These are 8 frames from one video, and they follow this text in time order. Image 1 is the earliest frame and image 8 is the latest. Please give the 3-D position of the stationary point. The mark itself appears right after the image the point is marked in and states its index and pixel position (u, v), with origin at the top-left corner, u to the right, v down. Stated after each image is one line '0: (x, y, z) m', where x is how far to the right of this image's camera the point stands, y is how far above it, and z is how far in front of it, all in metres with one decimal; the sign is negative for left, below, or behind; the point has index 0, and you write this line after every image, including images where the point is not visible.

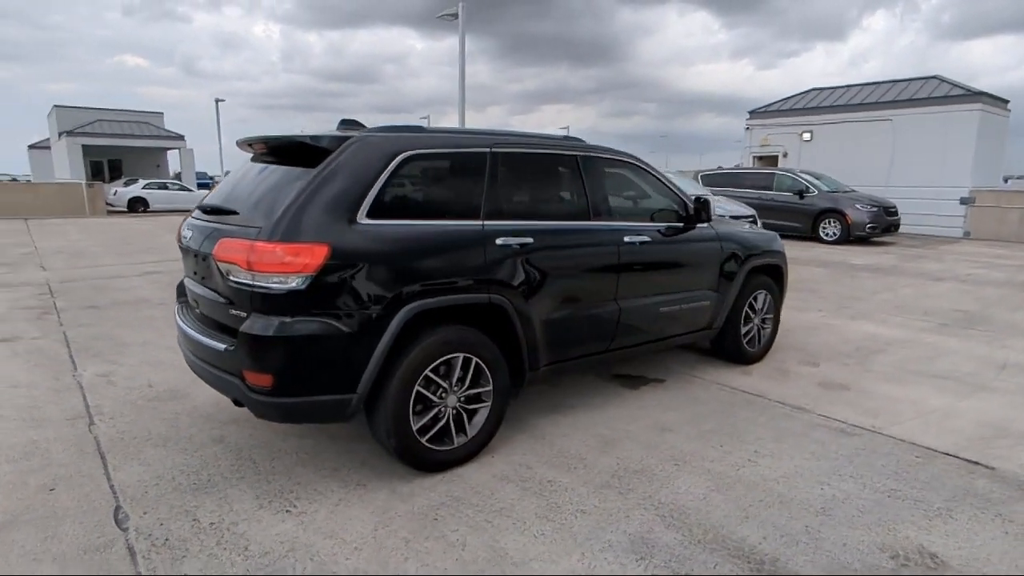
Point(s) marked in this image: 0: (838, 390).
0: (+2.5, -0.8, +4.7) m
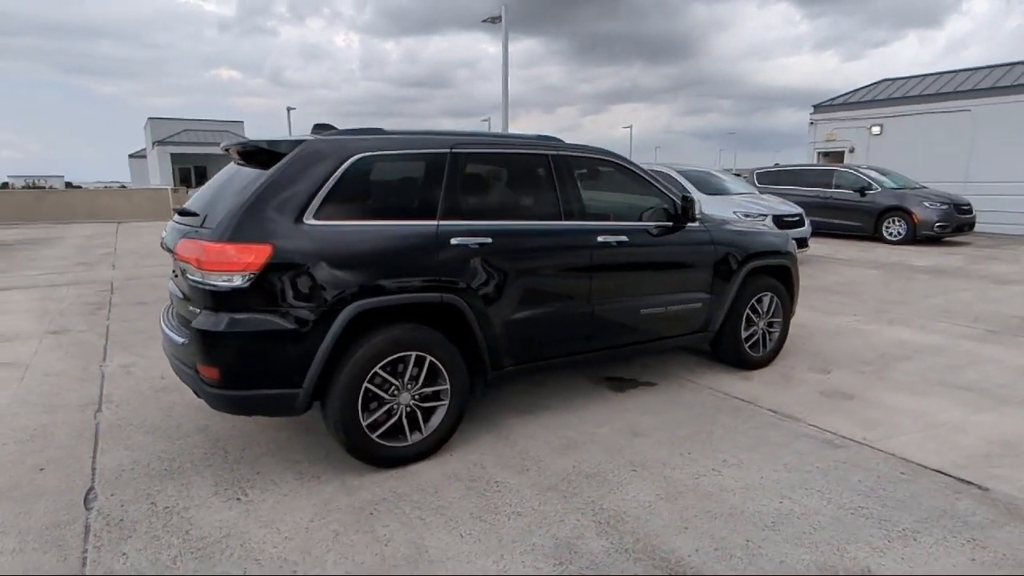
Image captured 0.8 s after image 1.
0: (+2.4, -0.8, +4.4) m
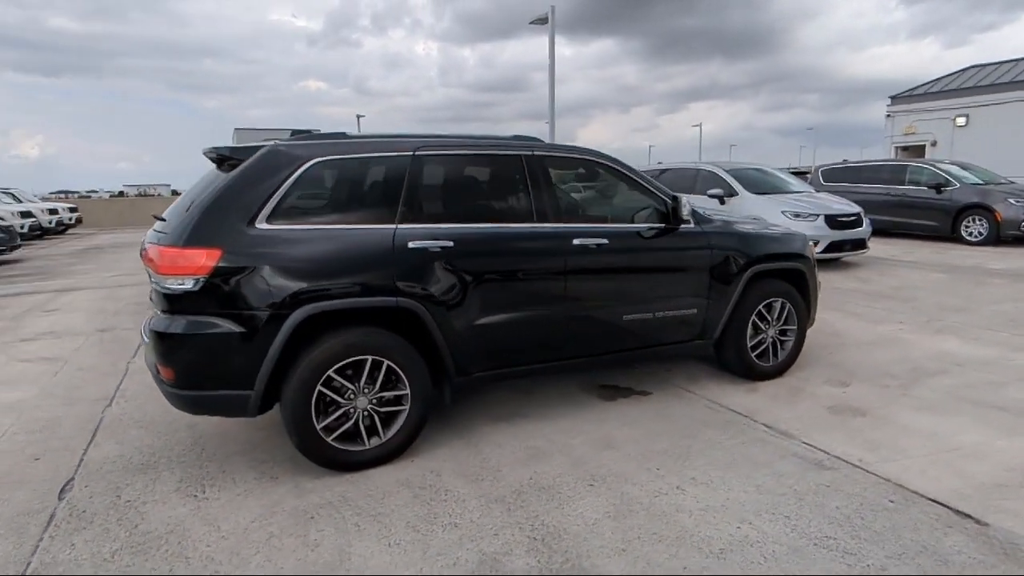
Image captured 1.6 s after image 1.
0: (+2.2, -0.9, +4.0) m
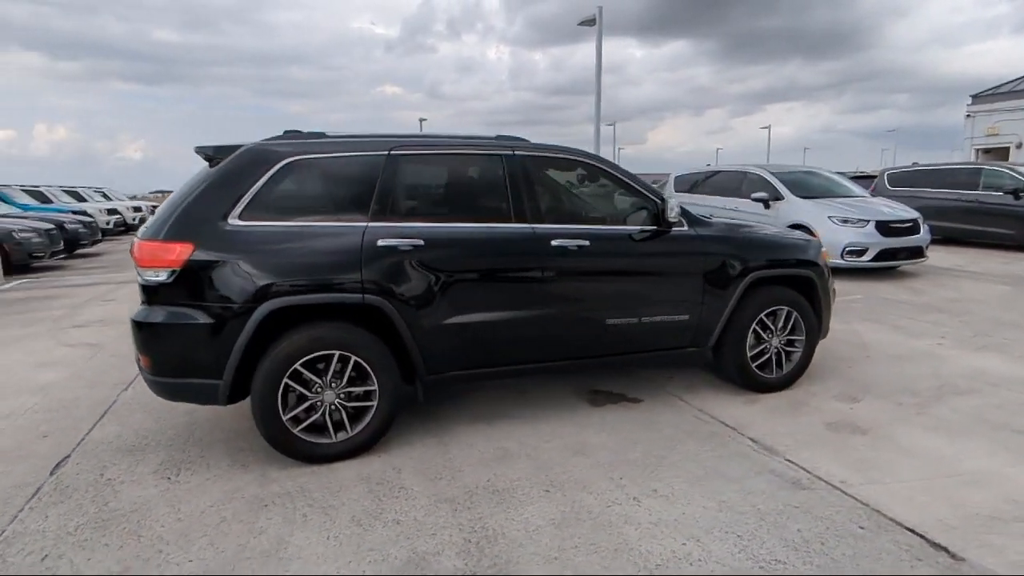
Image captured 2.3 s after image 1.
0: (+2.1, -0.9, +3.8) m
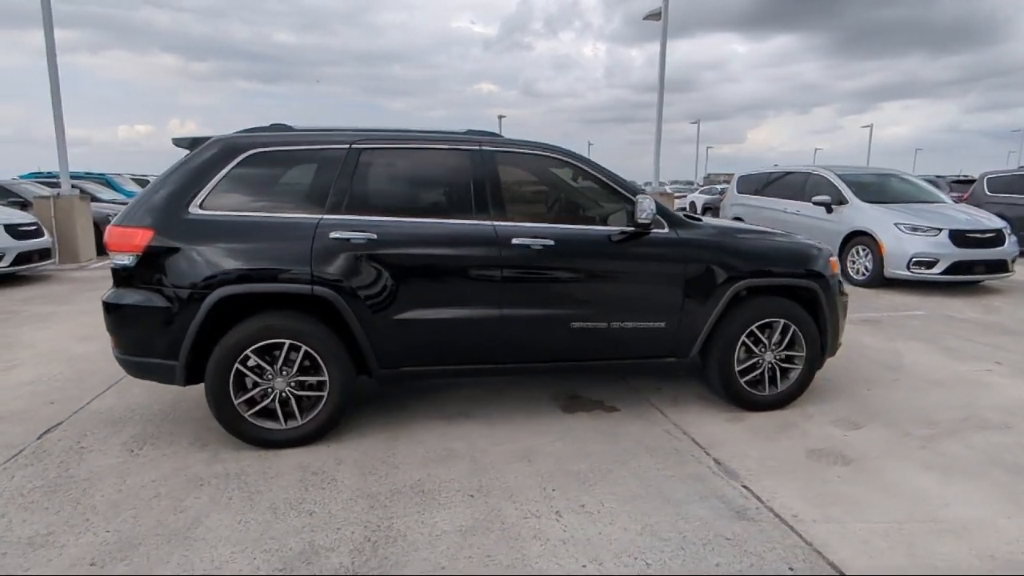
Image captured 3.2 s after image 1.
0: (+1.8, -1.0, +3.4) m
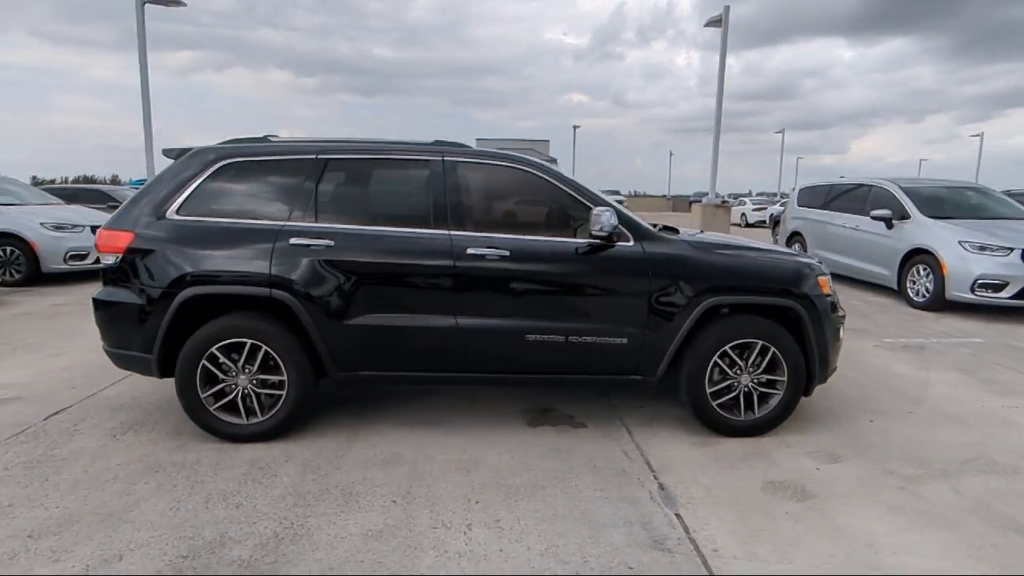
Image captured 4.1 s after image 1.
0: (+1.4, -1.1, +3.1) m
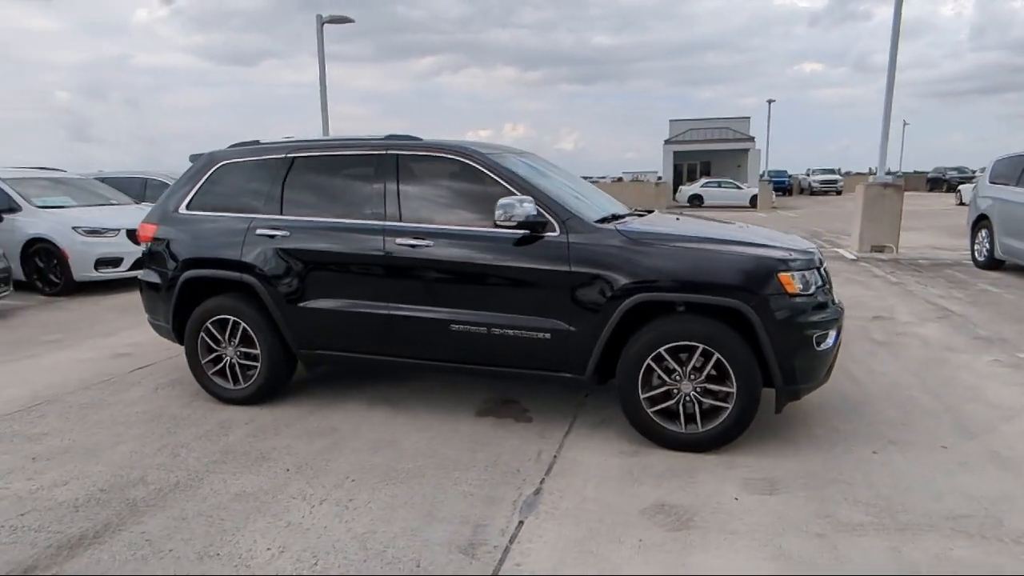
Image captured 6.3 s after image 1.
0: (+0.6, -1.1, +2.8) m
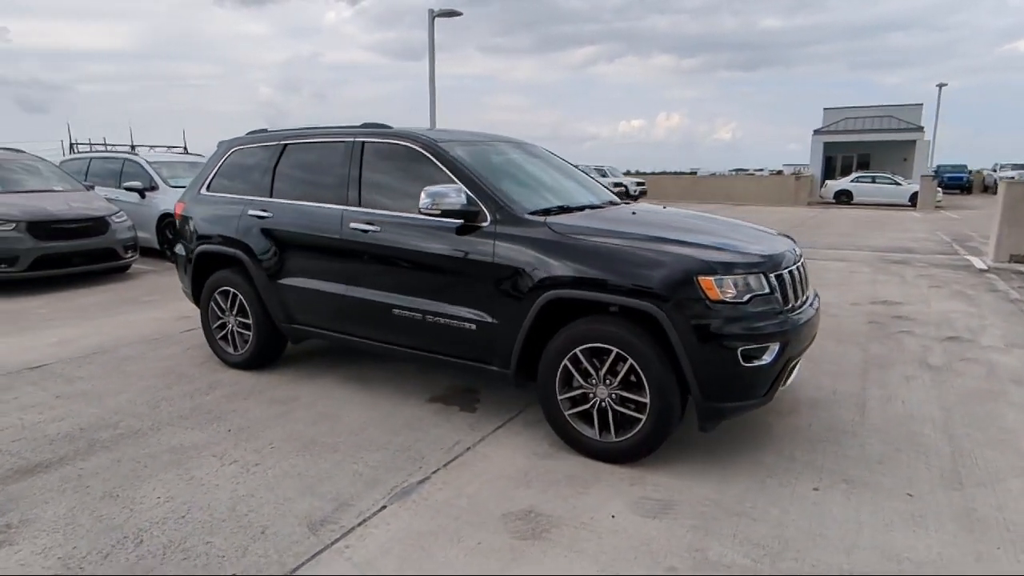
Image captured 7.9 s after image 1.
0: (0.0, -1.0, +2.6) m
